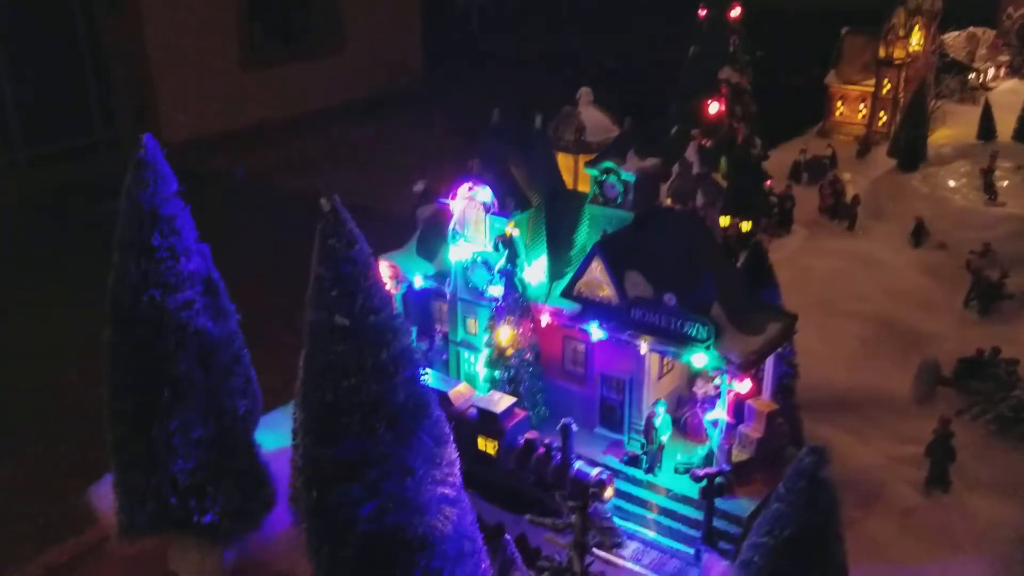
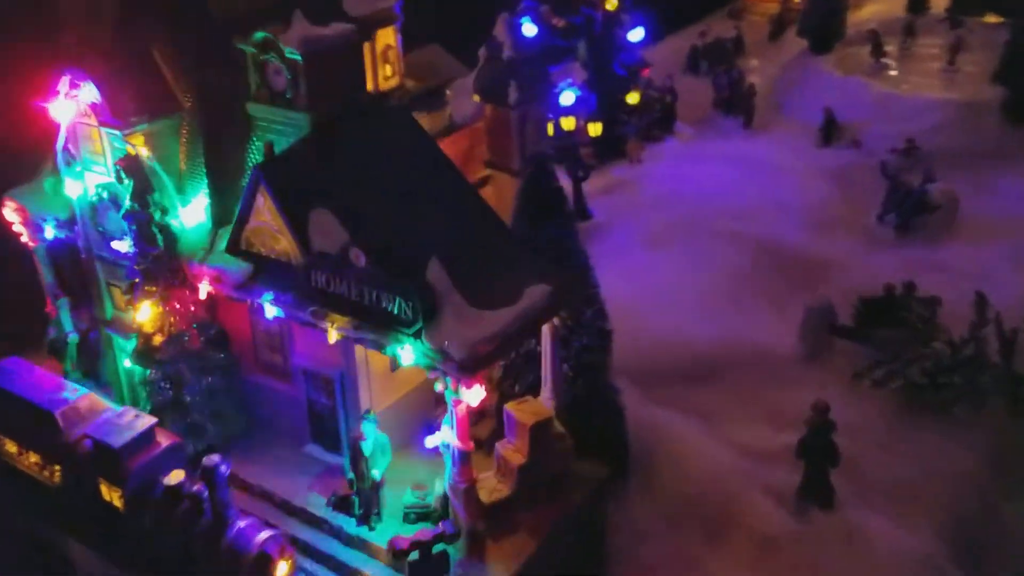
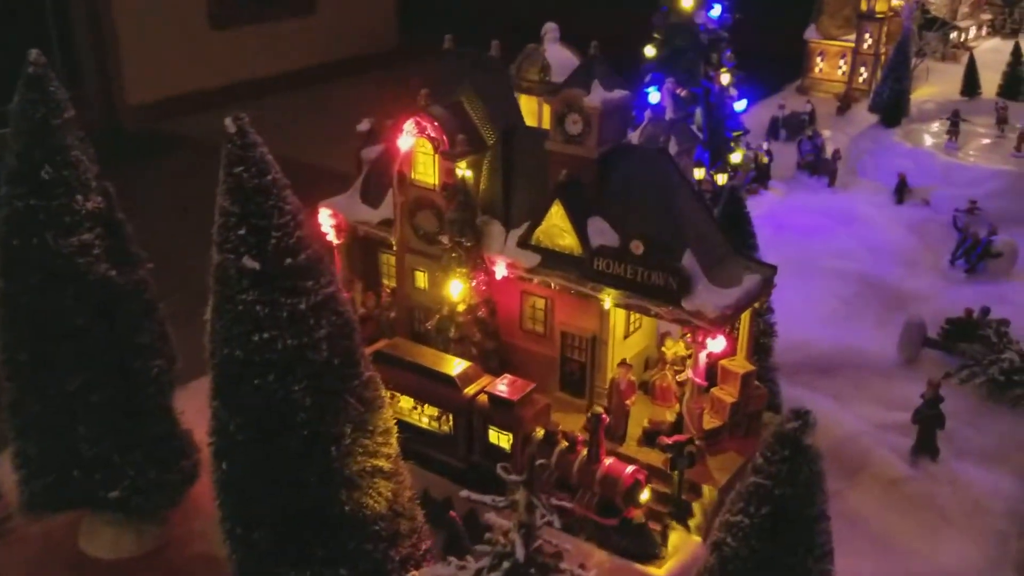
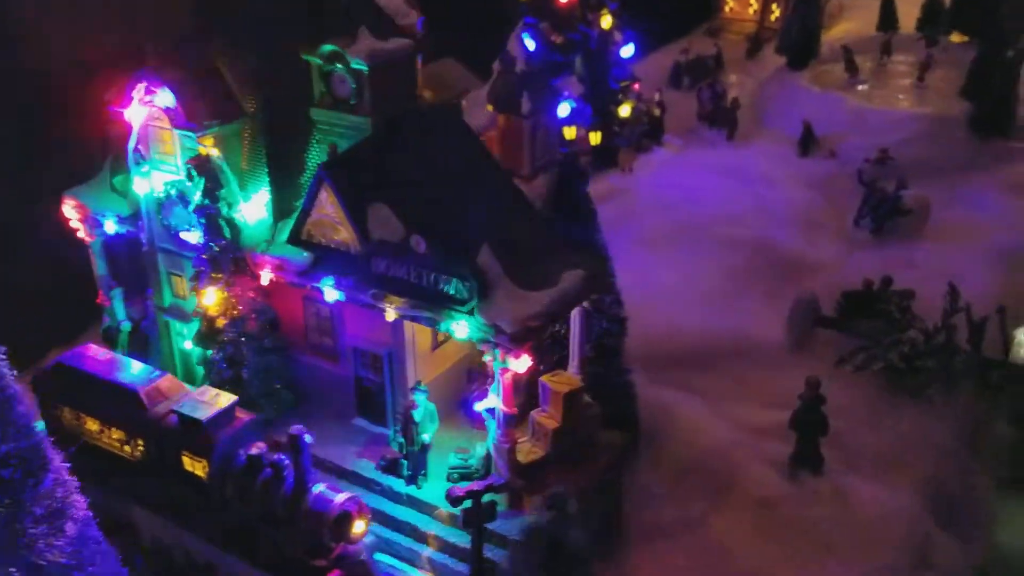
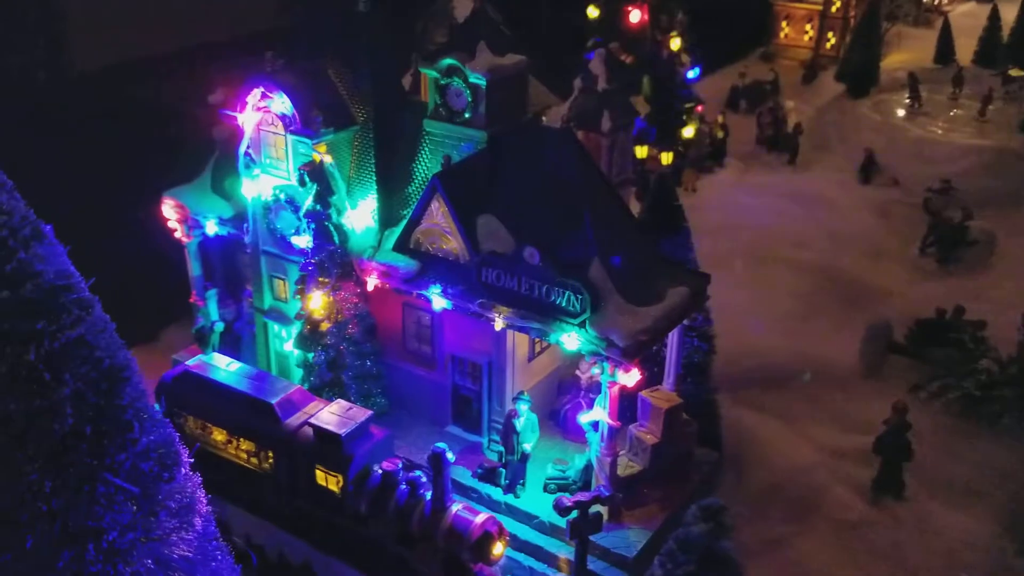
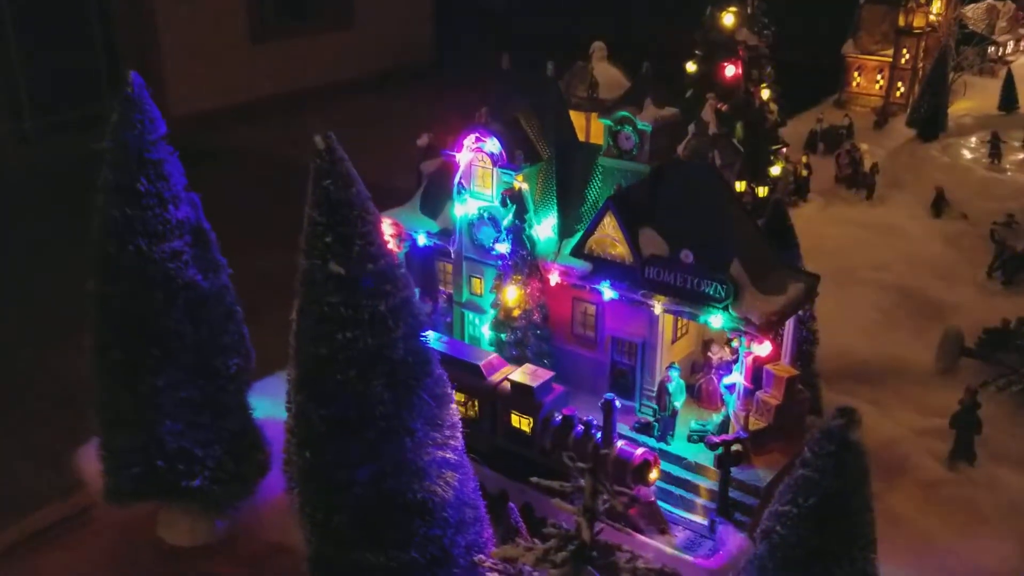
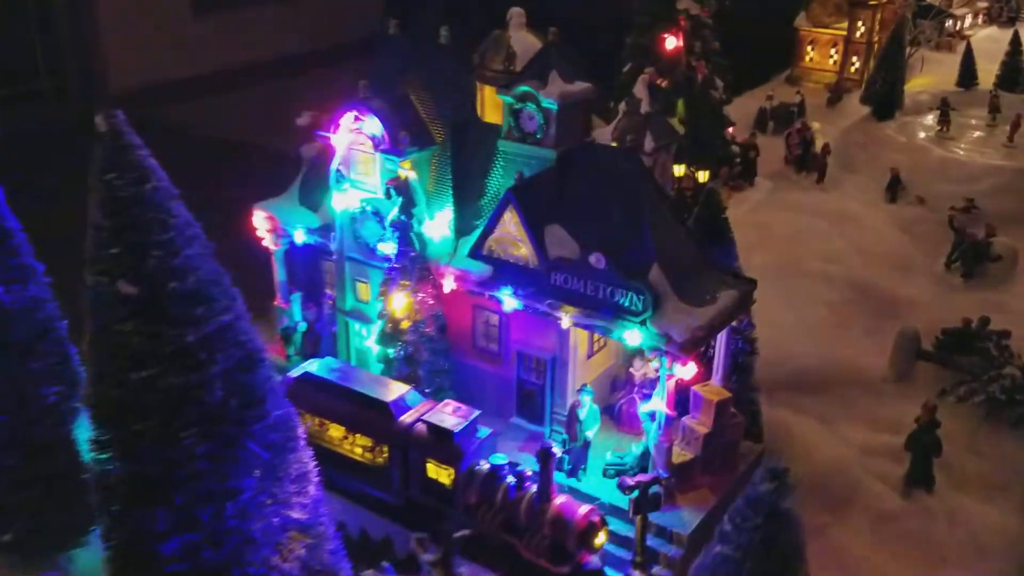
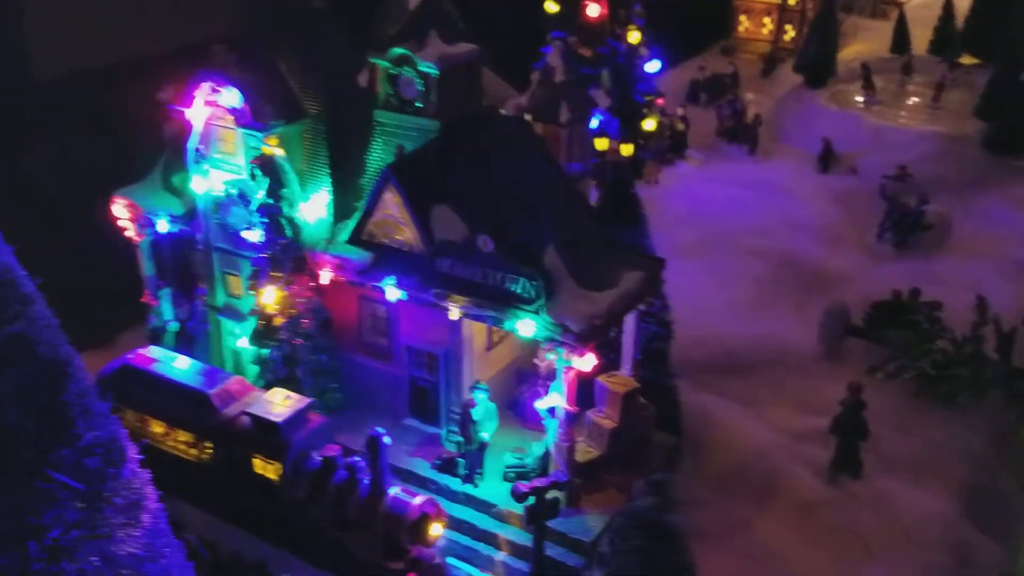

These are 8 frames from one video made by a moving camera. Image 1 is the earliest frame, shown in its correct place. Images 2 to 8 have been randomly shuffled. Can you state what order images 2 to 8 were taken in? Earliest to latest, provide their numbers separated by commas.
6, 3, 7, 5, 8, 4, 2
